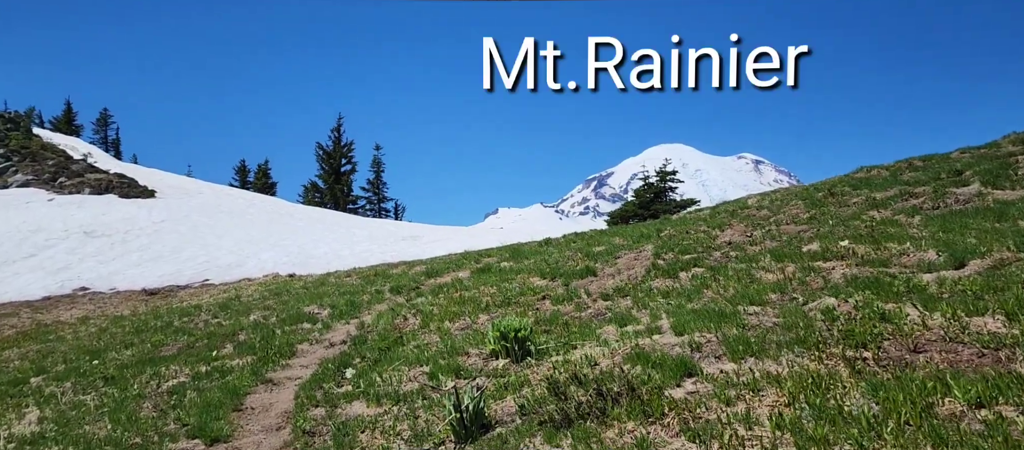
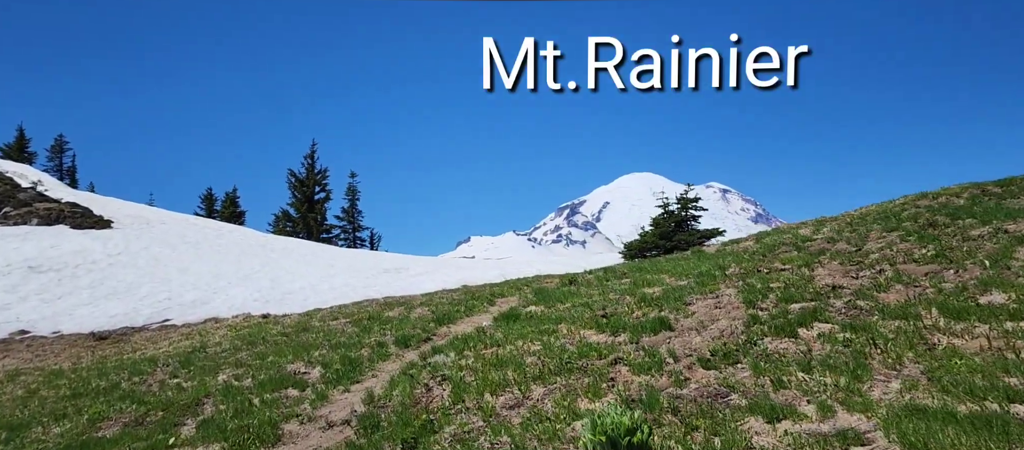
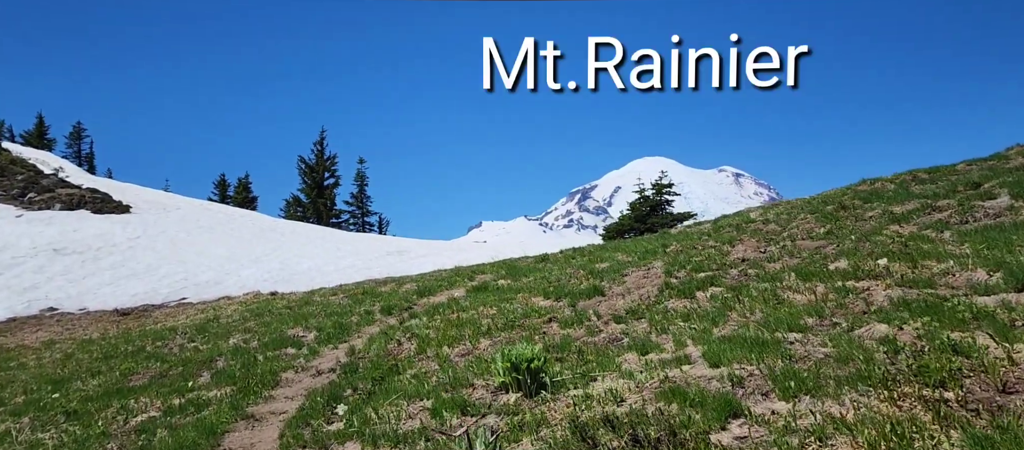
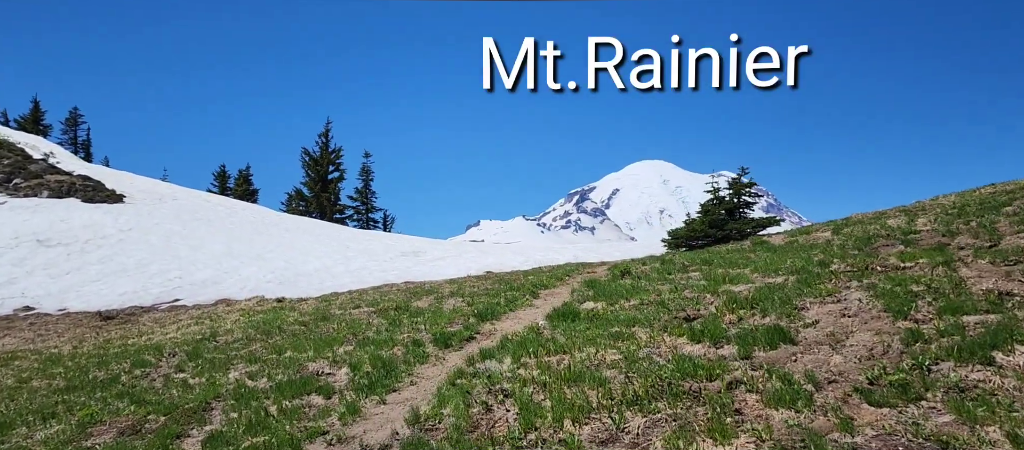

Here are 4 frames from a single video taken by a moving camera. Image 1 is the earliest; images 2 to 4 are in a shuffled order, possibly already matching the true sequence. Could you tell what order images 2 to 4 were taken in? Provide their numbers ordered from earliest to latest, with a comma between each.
3, 2, 4
